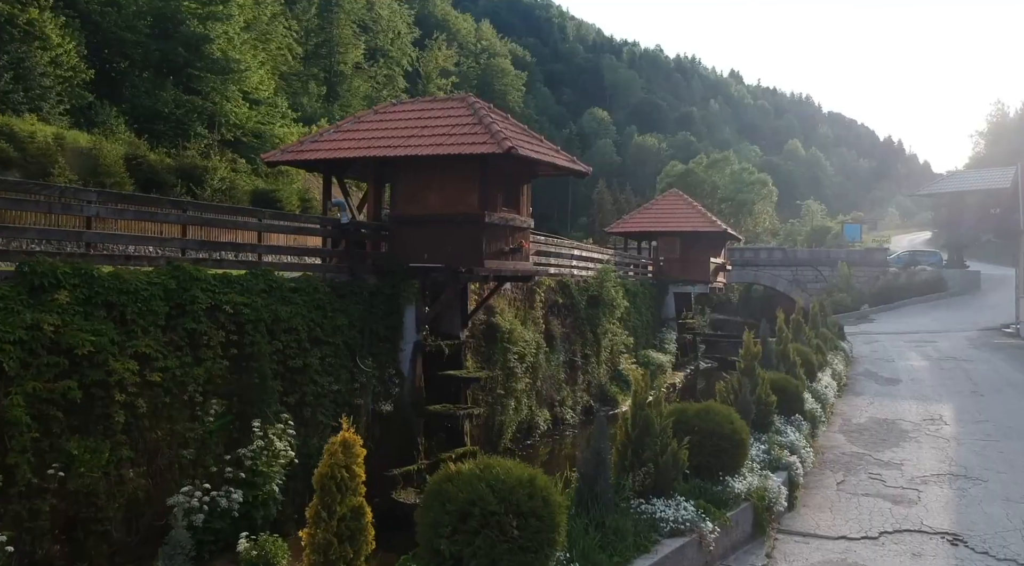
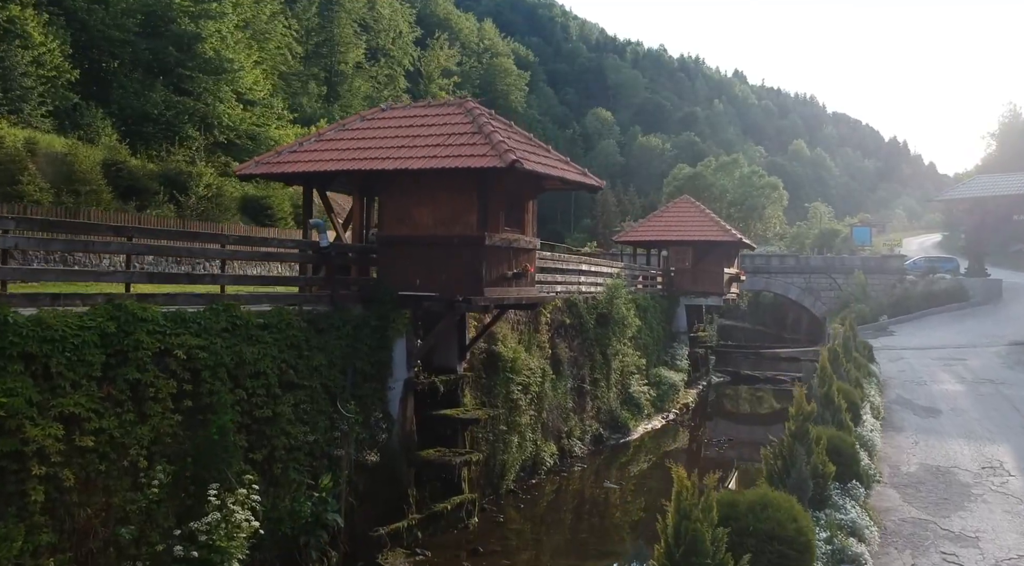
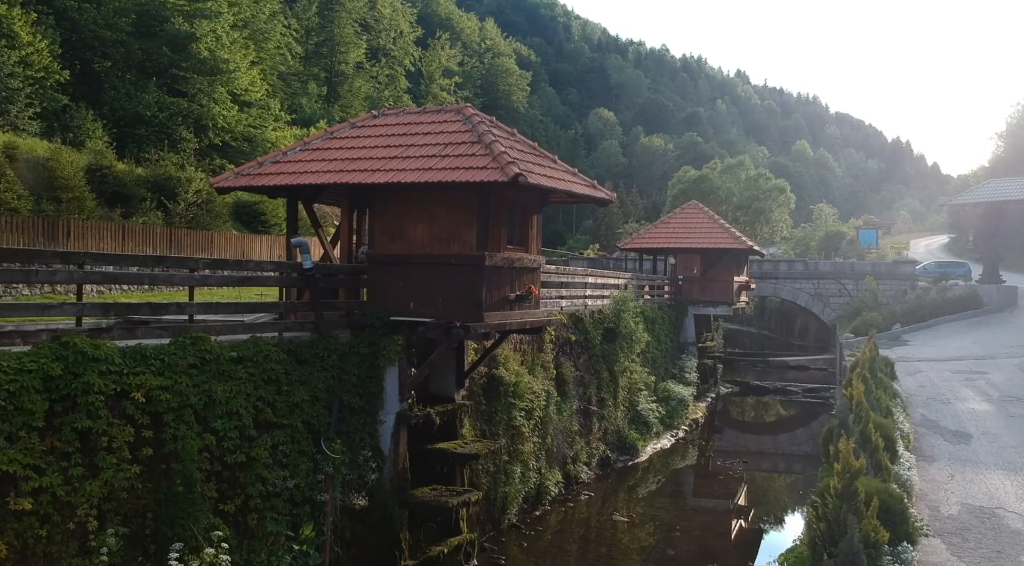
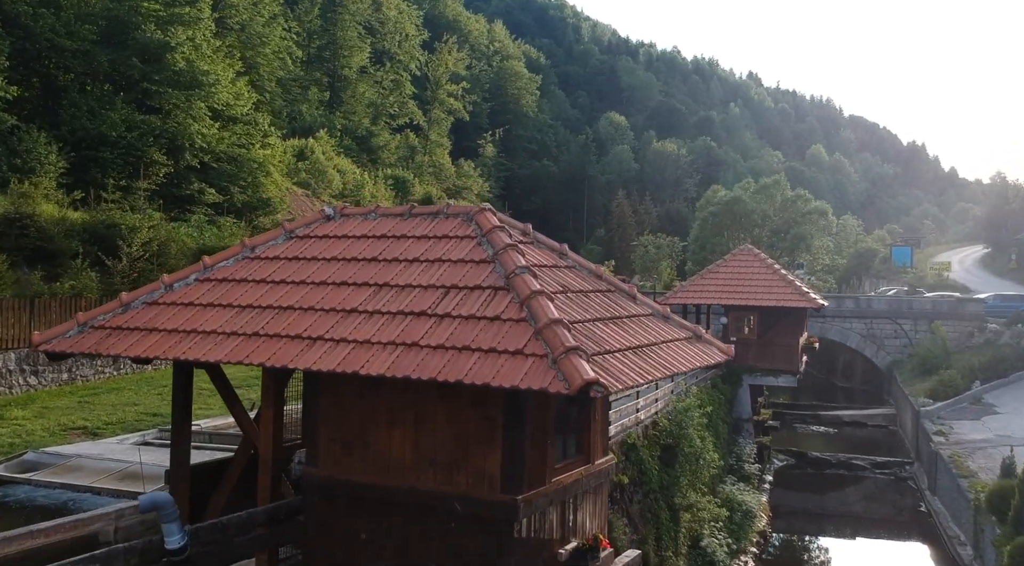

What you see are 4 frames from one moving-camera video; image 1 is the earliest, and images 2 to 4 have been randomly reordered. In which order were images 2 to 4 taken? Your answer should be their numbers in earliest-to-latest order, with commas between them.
2, 3, 4
